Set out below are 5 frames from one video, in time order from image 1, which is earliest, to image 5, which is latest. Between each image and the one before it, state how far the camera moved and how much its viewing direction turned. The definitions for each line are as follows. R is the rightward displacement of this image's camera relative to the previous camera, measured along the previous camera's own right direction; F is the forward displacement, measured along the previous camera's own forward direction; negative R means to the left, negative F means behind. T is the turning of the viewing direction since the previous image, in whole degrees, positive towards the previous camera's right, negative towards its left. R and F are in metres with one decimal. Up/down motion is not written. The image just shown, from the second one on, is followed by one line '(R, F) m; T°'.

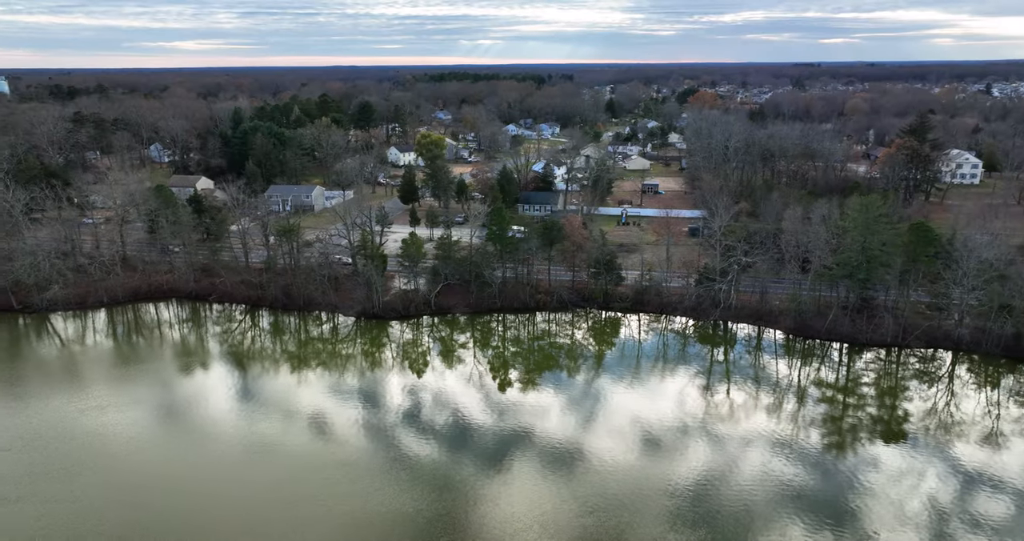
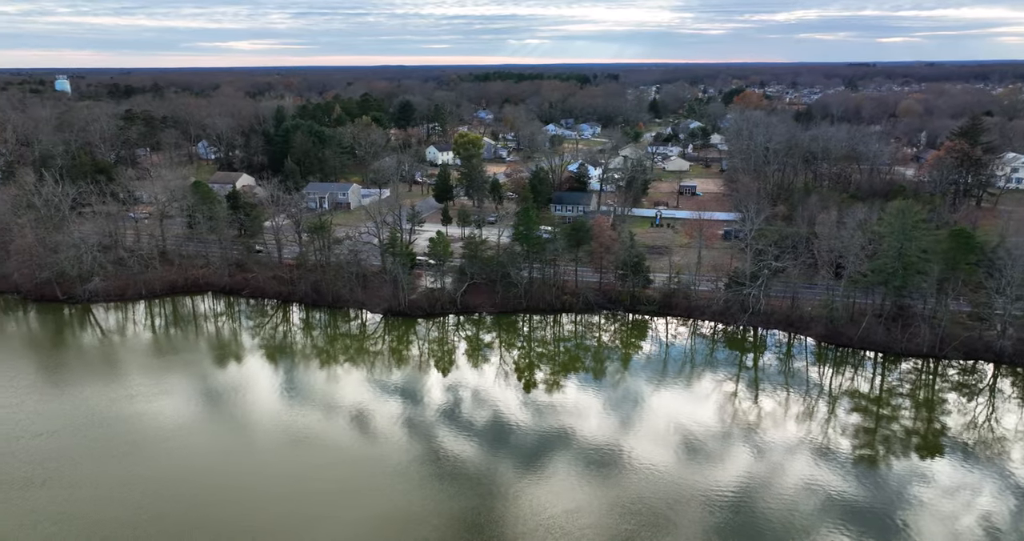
(+0.6, +0.1) m; -3°
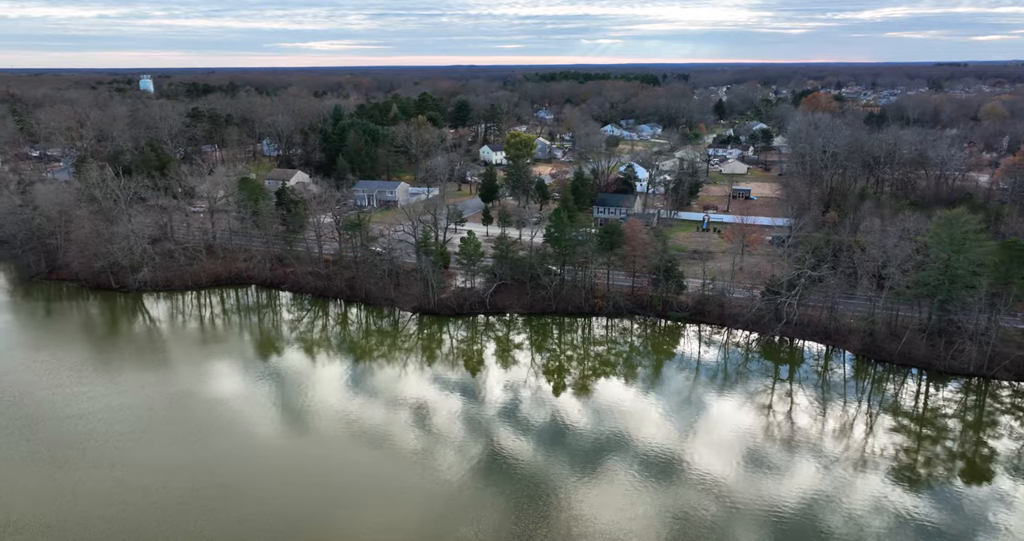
(+1.2, +0.2) m; -5°
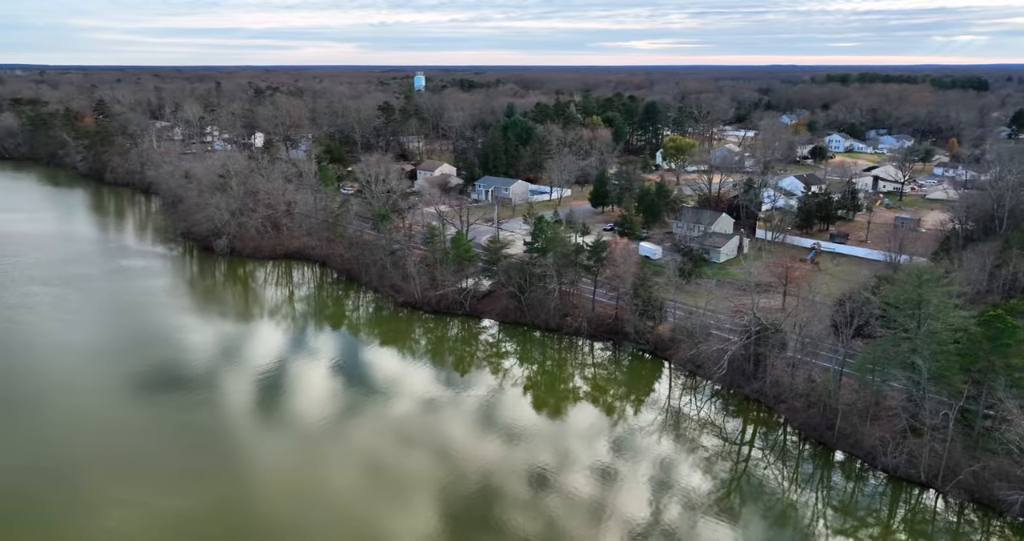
(+9.6, +2.6) m; -23°
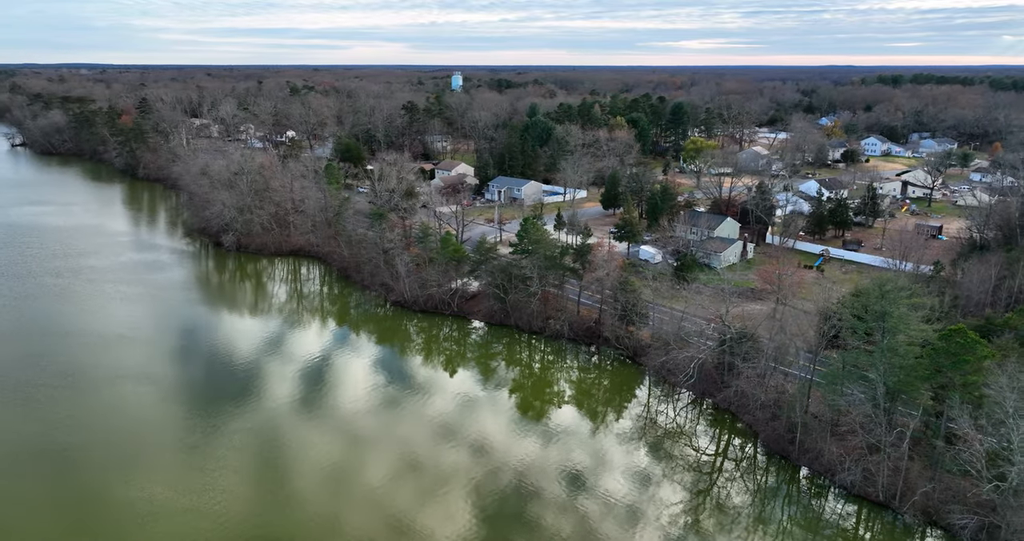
(+1.9, +0.2) m; -4°
